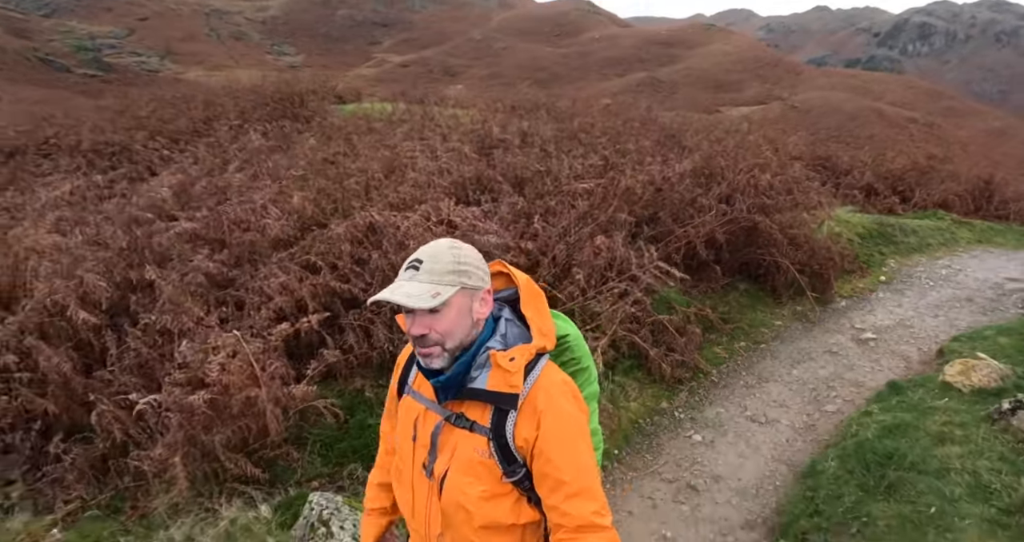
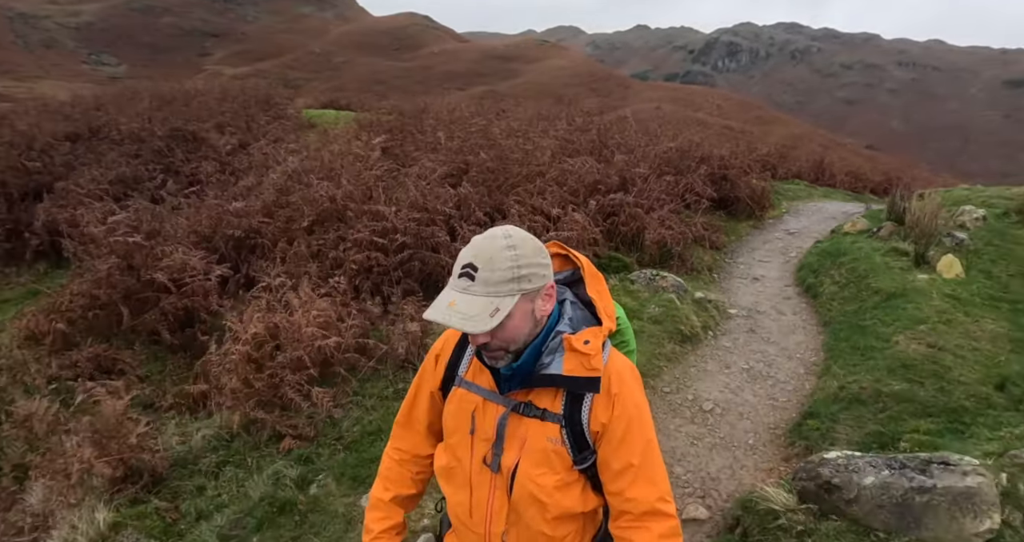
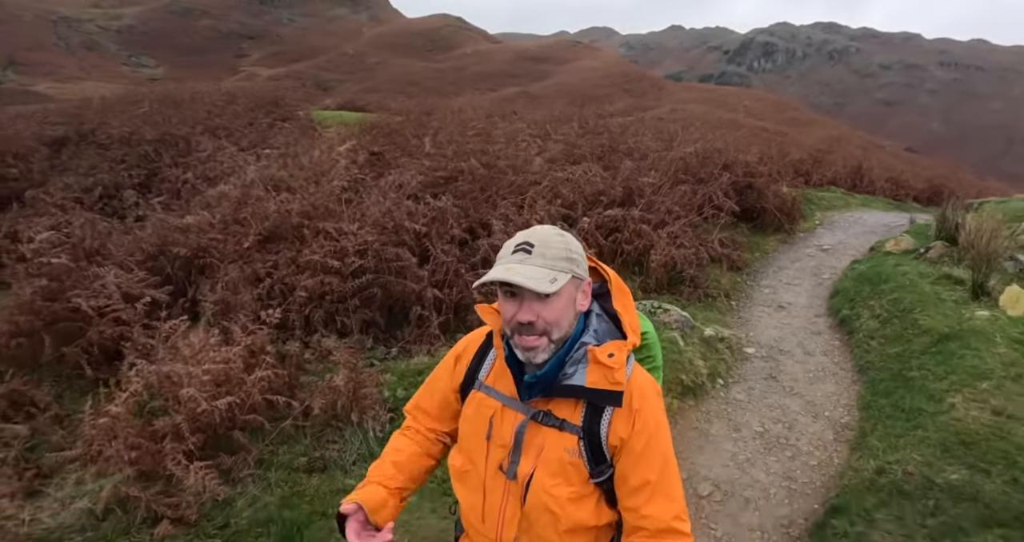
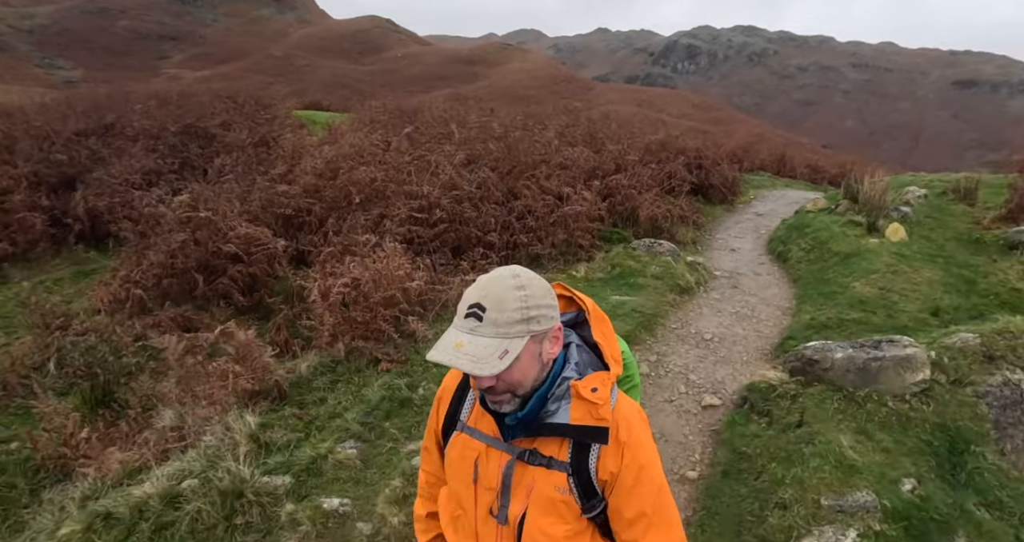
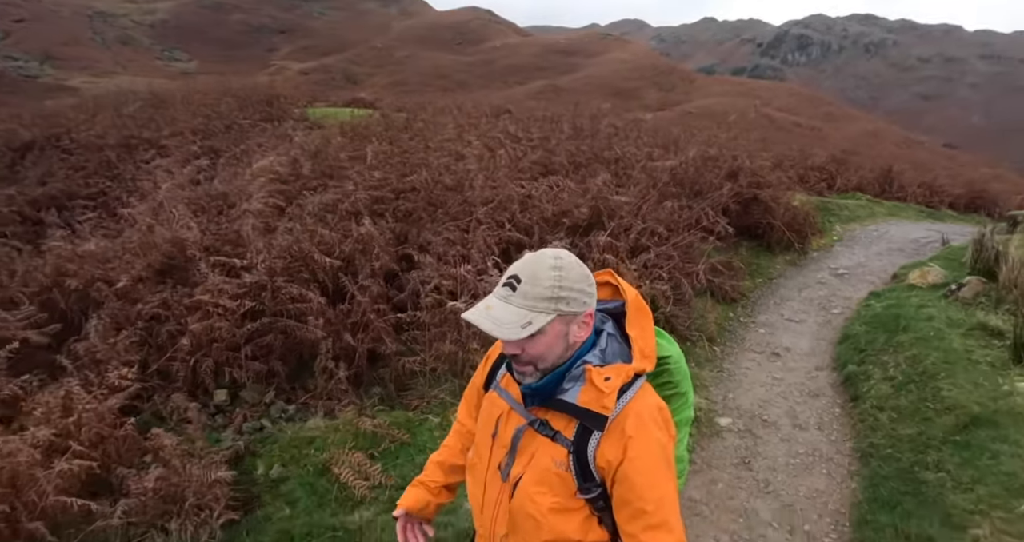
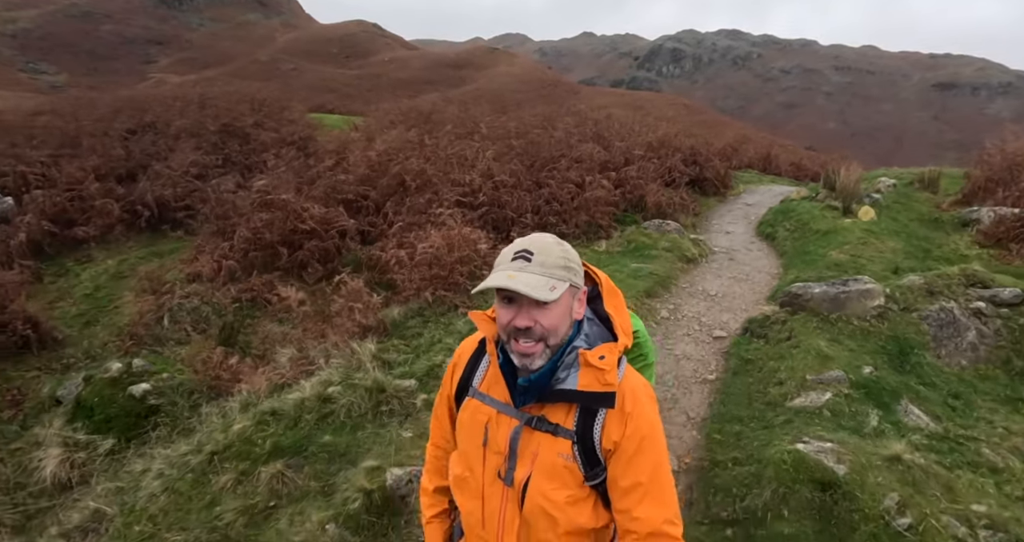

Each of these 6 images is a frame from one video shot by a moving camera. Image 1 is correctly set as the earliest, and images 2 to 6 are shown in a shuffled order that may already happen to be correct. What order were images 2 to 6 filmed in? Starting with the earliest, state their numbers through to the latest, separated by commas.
5, 3, 2, 4, 6
